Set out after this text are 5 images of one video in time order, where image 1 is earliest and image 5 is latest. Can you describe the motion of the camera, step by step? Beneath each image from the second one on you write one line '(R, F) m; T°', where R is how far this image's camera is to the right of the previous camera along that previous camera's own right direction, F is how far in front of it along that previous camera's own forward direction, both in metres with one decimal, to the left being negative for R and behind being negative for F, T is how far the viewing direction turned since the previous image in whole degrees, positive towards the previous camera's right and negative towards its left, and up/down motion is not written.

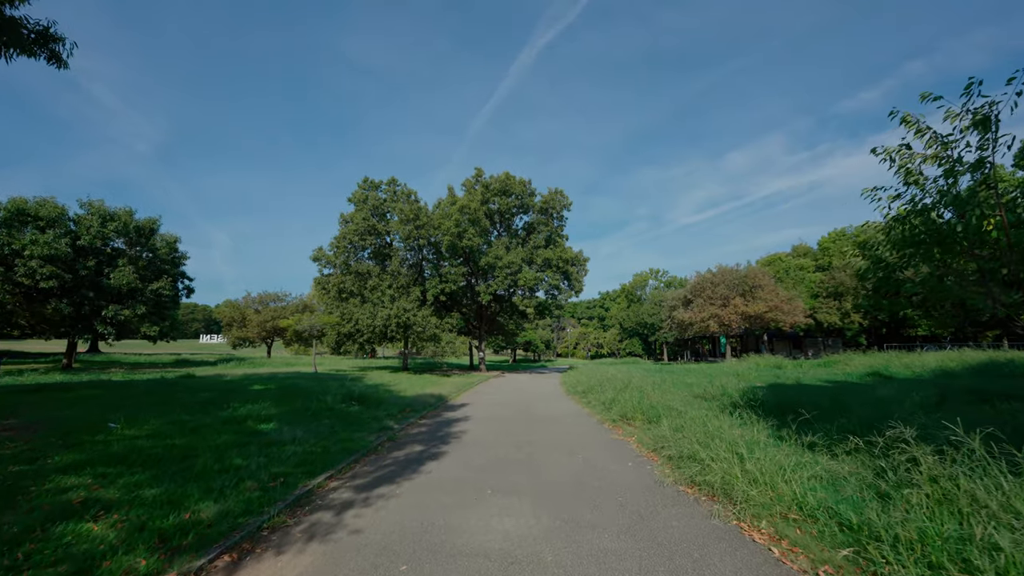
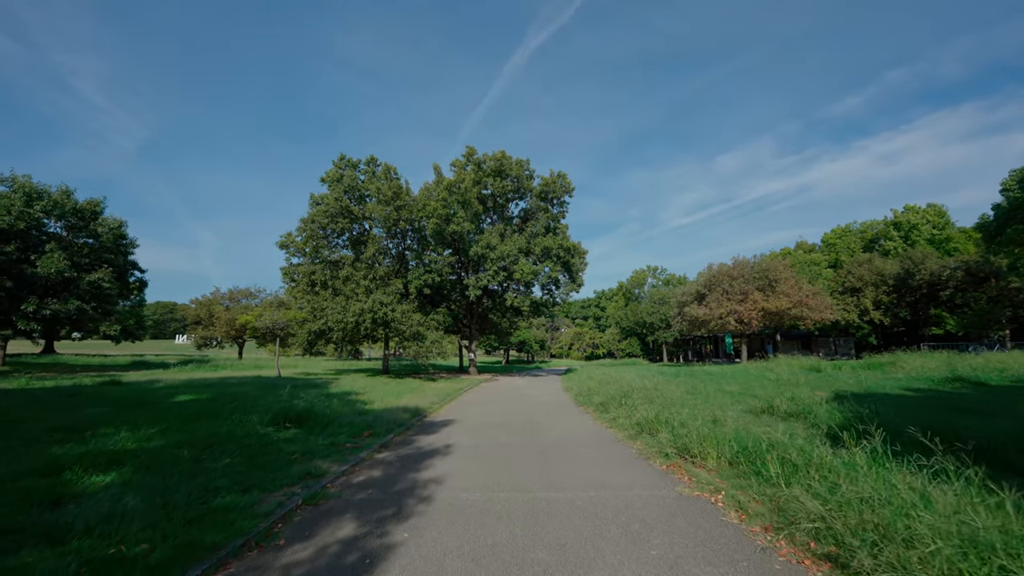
(-0.2, +3.8) m; +1°
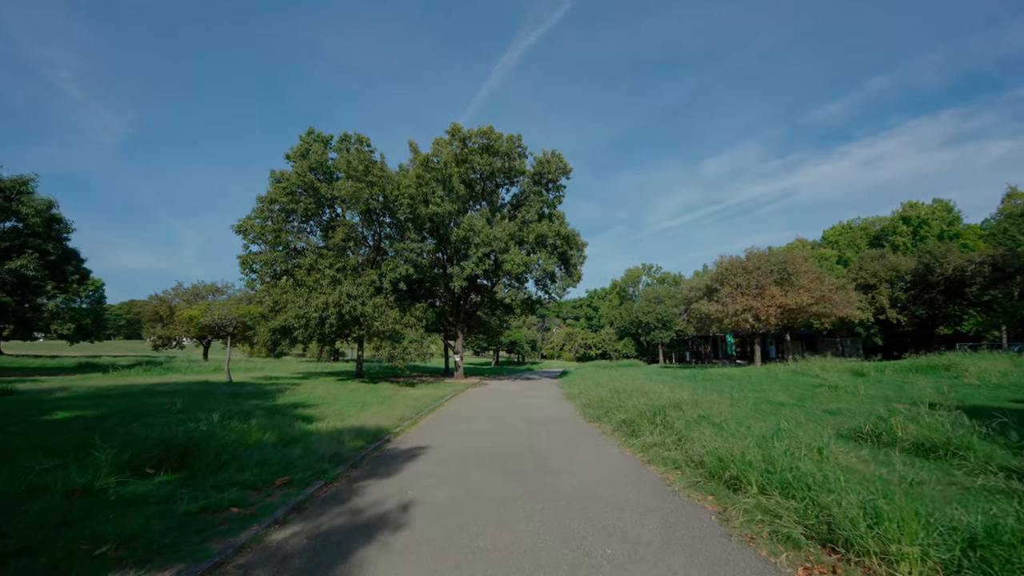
(-0.1, +3.4) m; +1°
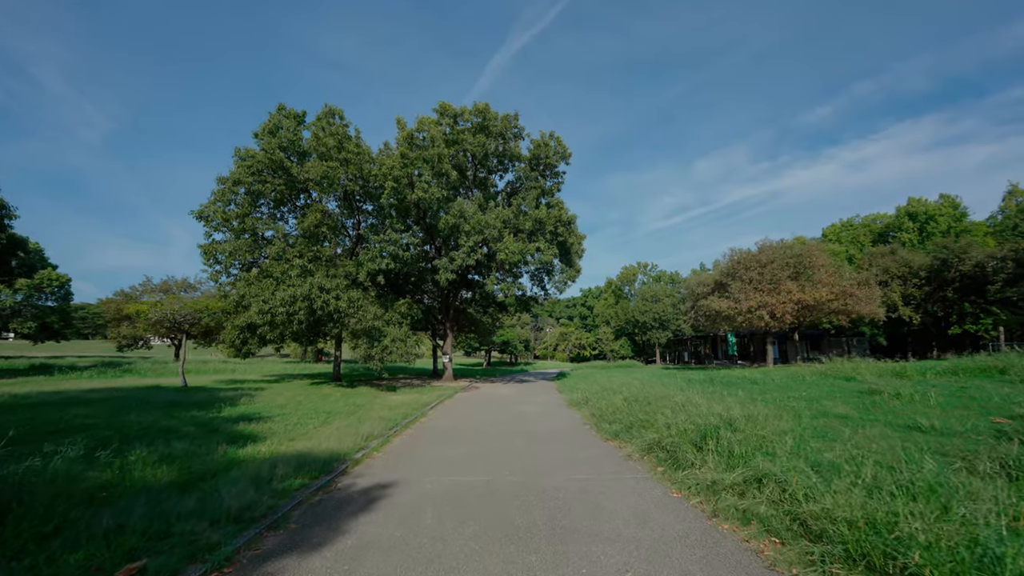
(-0.1, +2.5) m; +1°
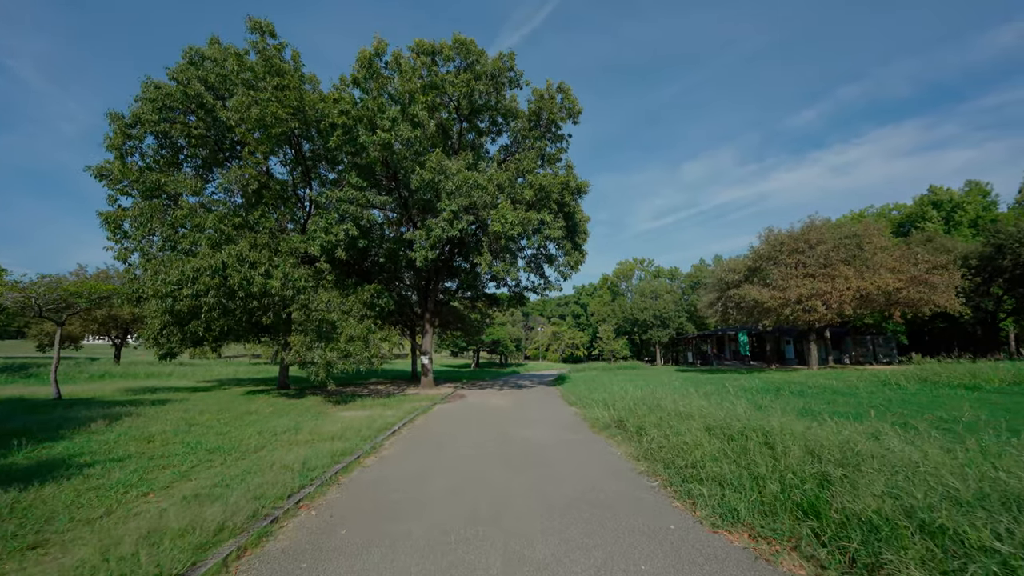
(-0.2, +5.0) m; +1°
